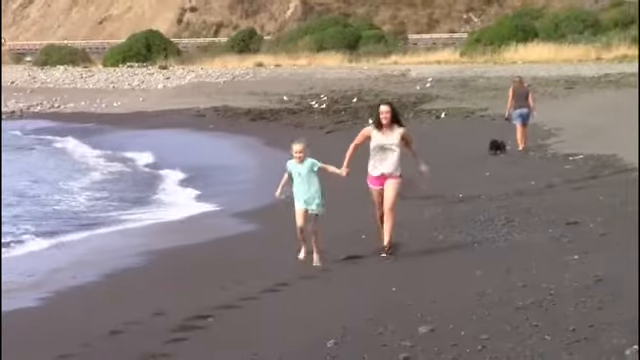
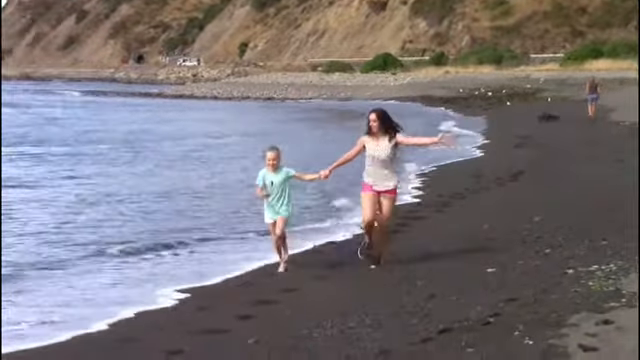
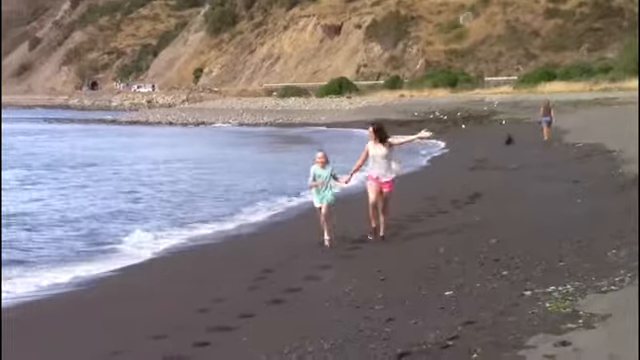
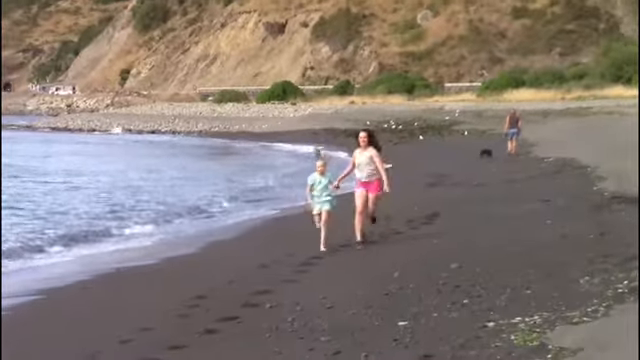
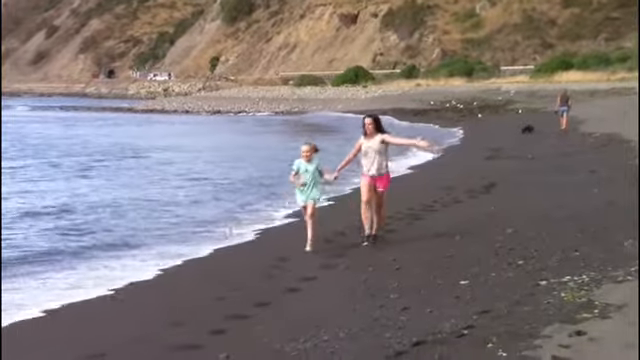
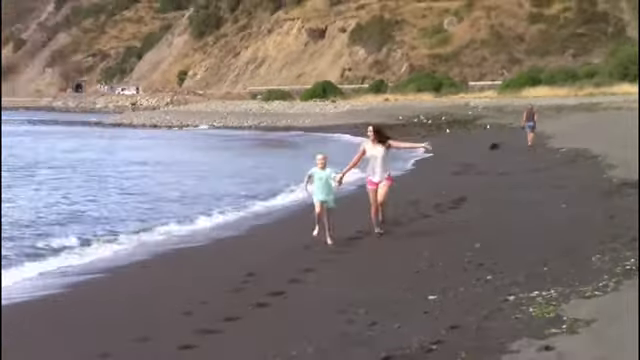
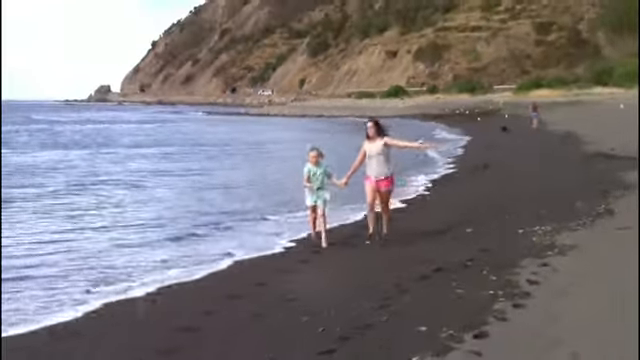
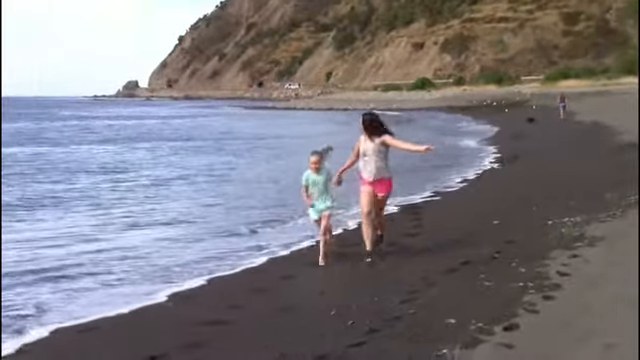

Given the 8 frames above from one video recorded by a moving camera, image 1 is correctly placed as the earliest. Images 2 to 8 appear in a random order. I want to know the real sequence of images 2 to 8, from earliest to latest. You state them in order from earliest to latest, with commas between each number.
4, 6, 3, 5, 2, 7, 8
